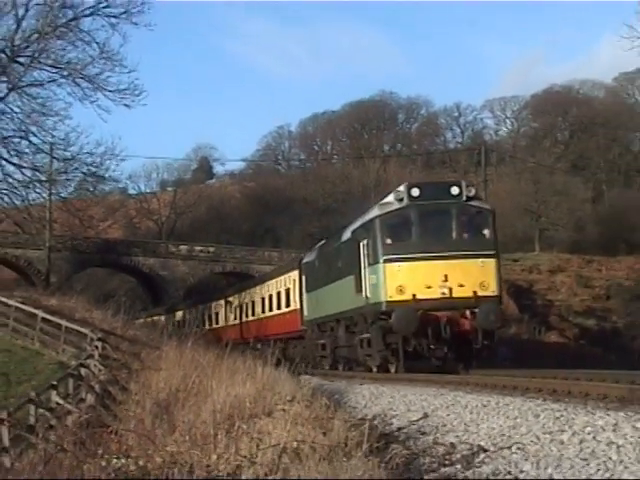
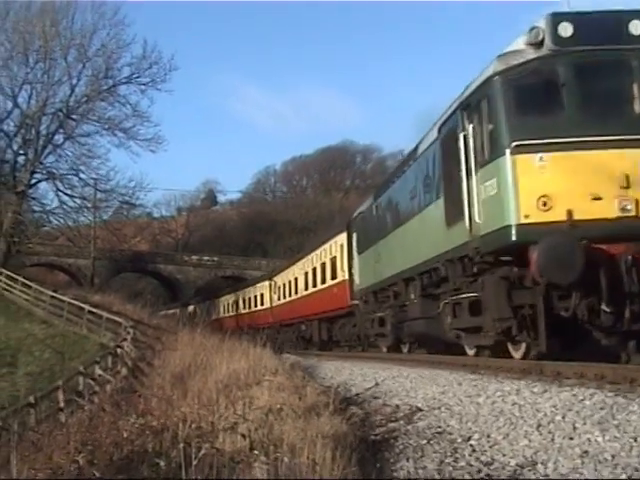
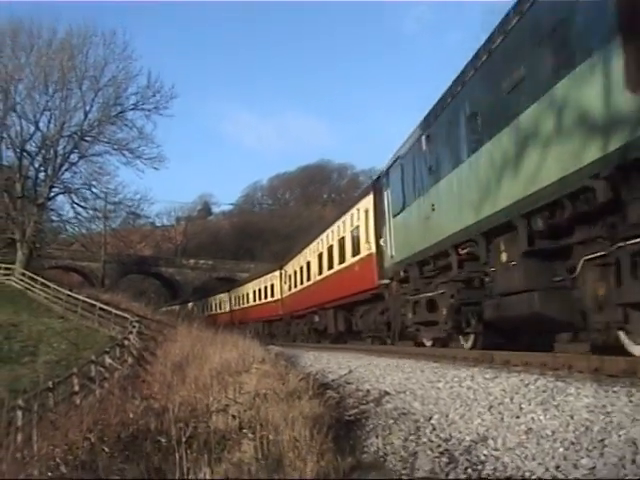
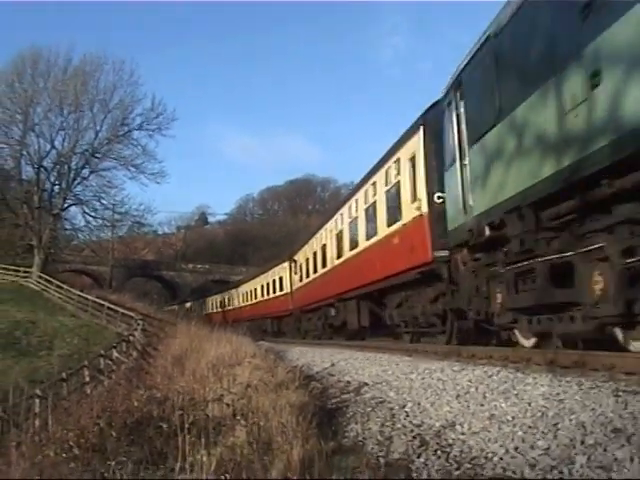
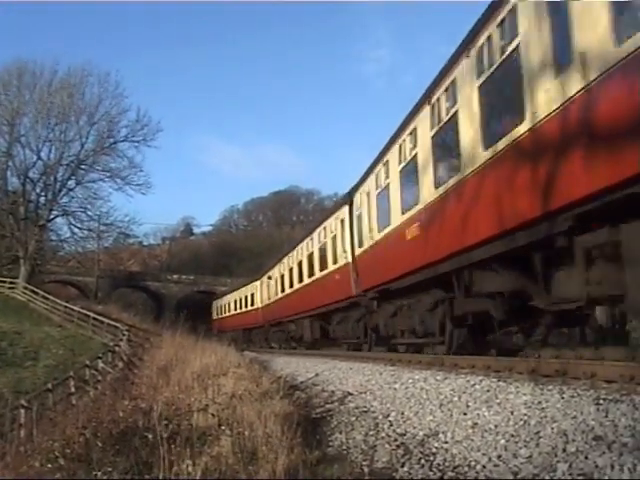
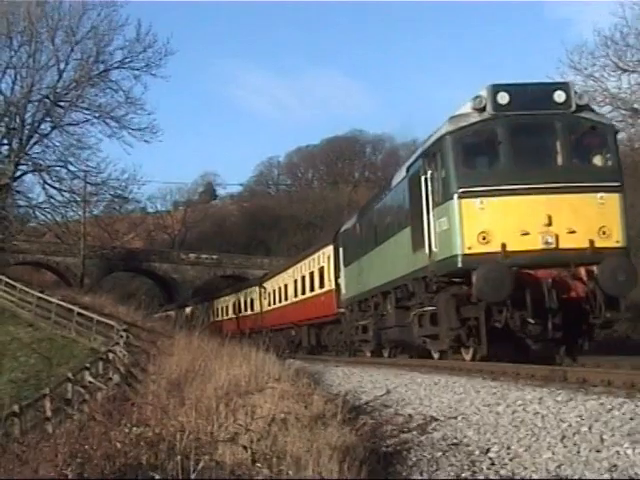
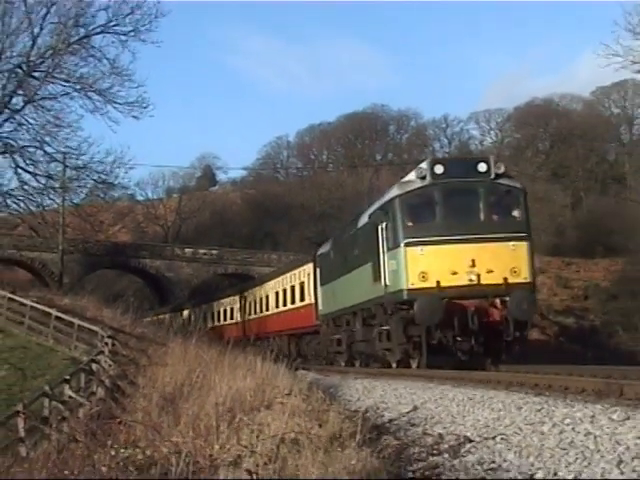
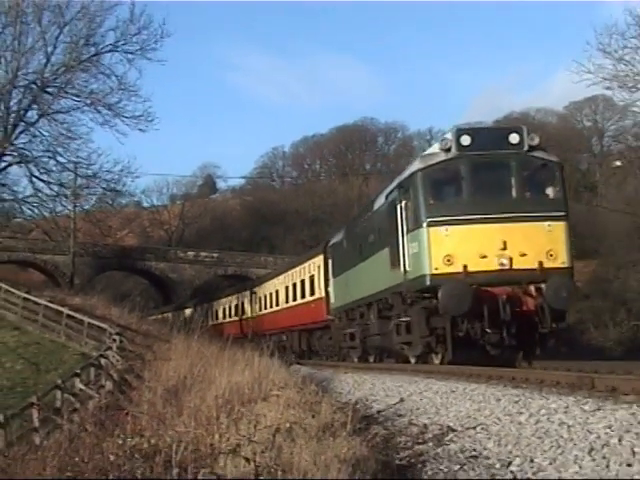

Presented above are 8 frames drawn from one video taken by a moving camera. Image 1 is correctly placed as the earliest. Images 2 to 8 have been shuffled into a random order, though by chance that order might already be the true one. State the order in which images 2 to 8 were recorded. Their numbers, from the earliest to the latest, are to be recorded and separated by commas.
7, 8, 6, 2, 3, 4, 5
